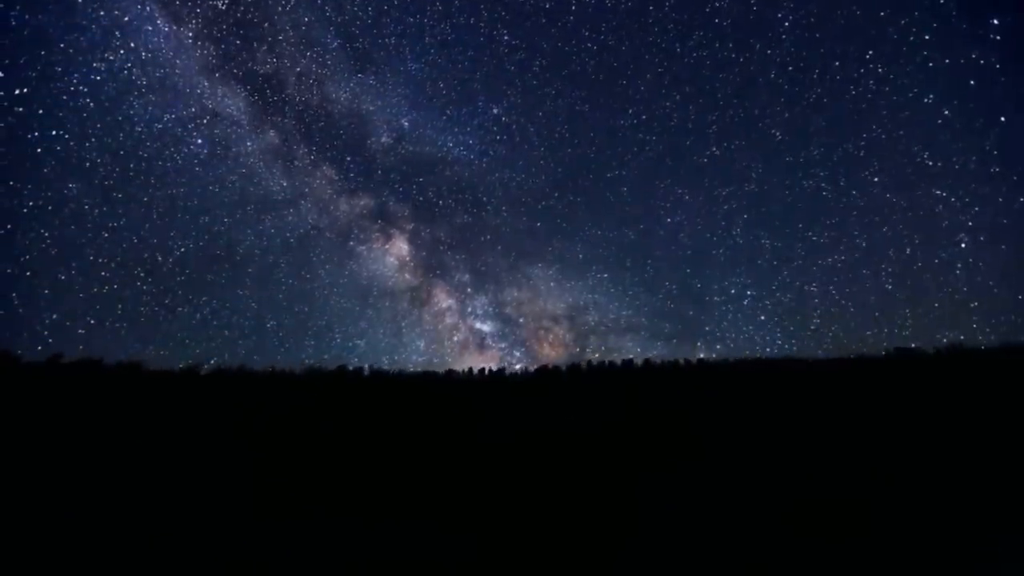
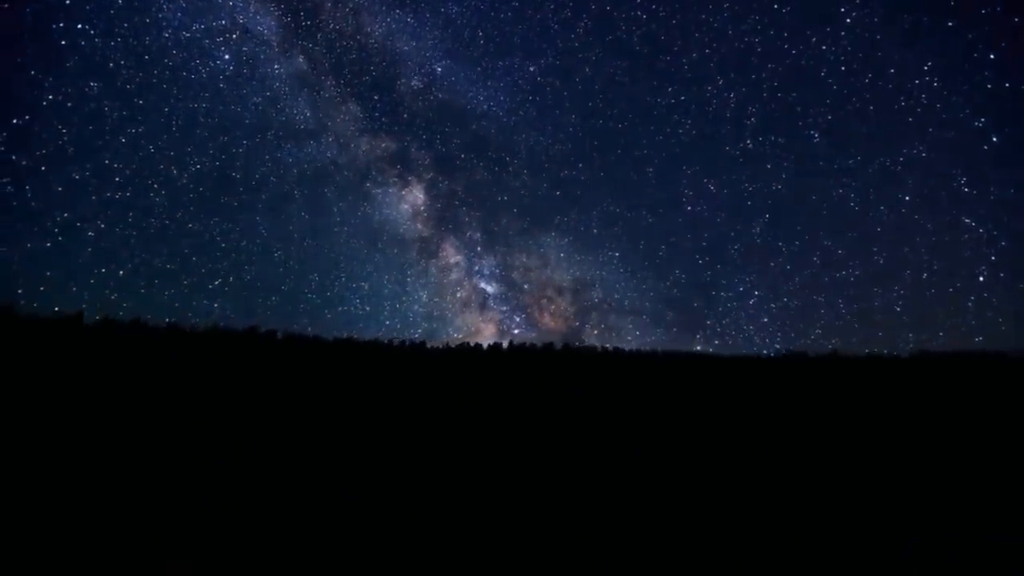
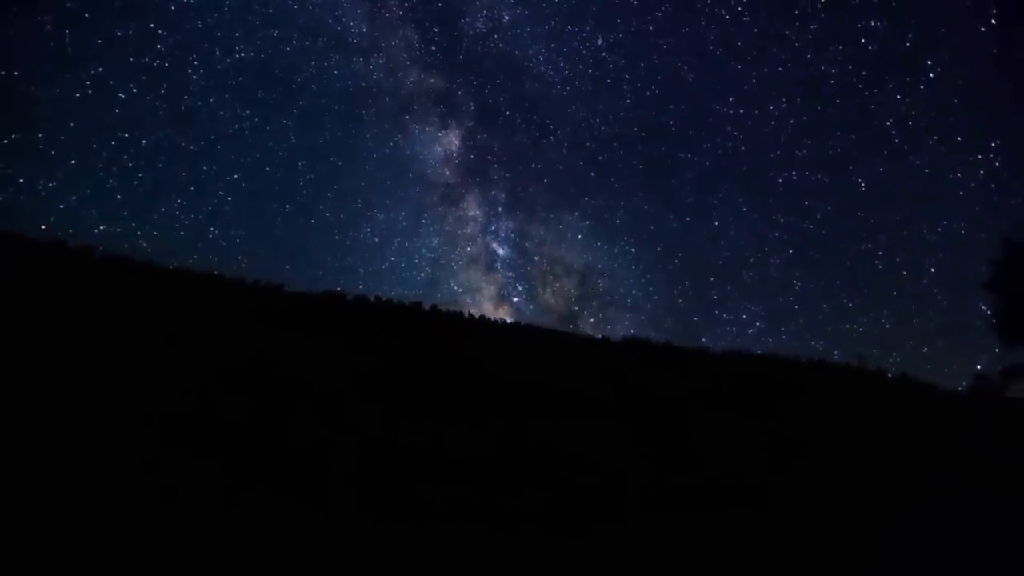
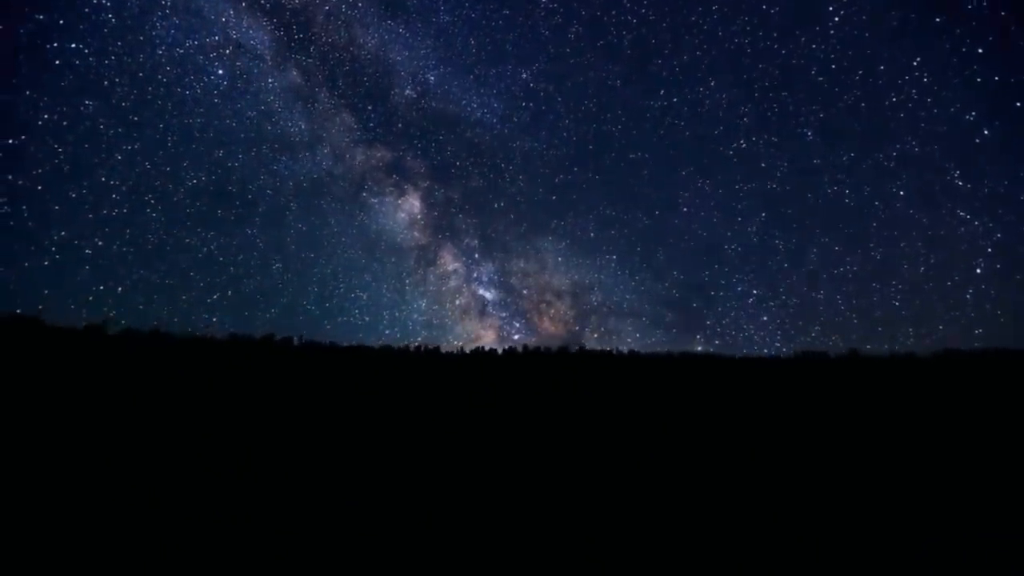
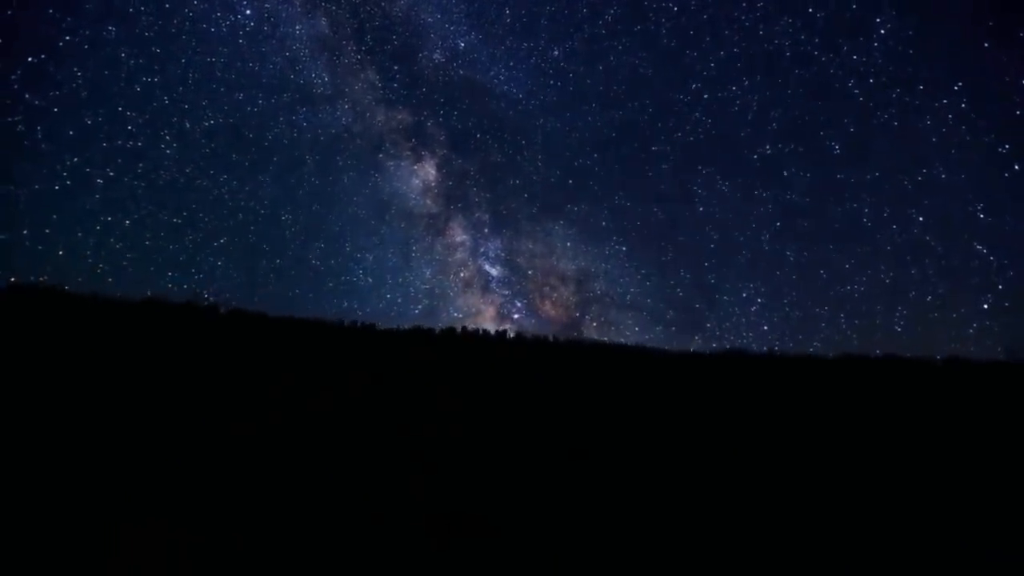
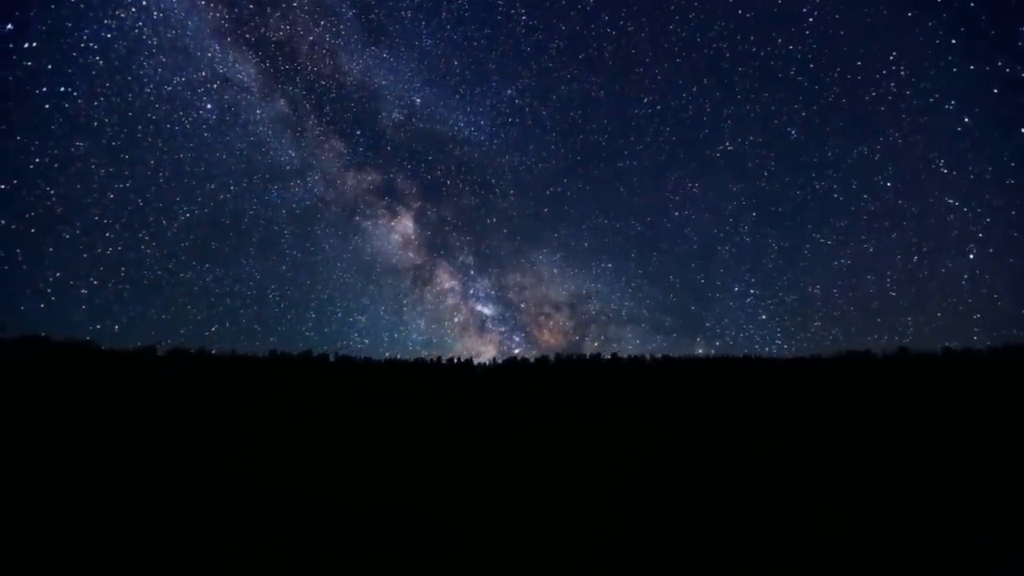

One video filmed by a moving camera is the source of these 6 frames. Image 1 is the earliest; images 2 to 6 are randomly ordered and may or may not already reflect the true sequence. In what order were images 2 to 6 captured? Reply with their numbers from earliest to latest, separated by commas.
6, 4, 2, 5, 3
